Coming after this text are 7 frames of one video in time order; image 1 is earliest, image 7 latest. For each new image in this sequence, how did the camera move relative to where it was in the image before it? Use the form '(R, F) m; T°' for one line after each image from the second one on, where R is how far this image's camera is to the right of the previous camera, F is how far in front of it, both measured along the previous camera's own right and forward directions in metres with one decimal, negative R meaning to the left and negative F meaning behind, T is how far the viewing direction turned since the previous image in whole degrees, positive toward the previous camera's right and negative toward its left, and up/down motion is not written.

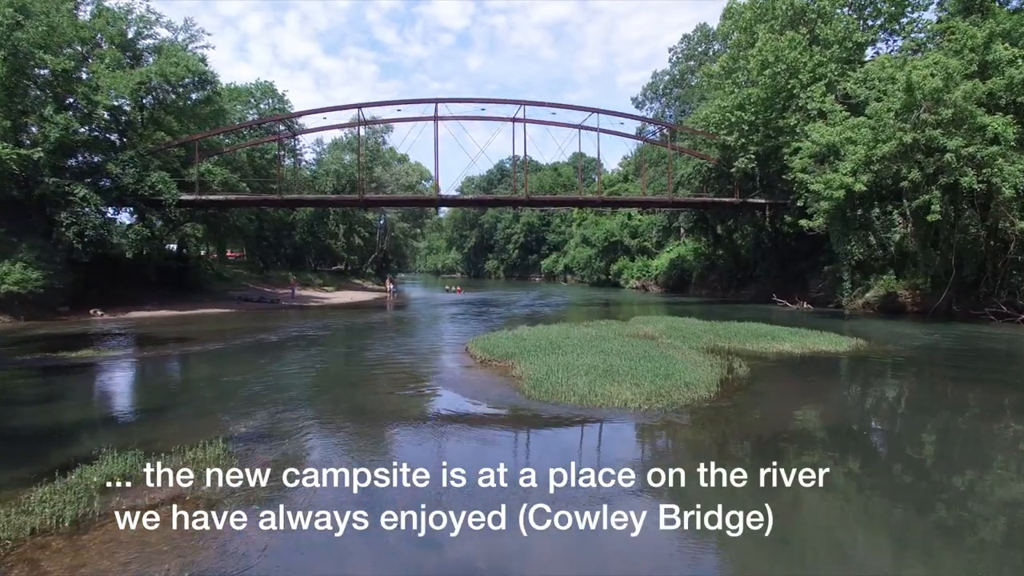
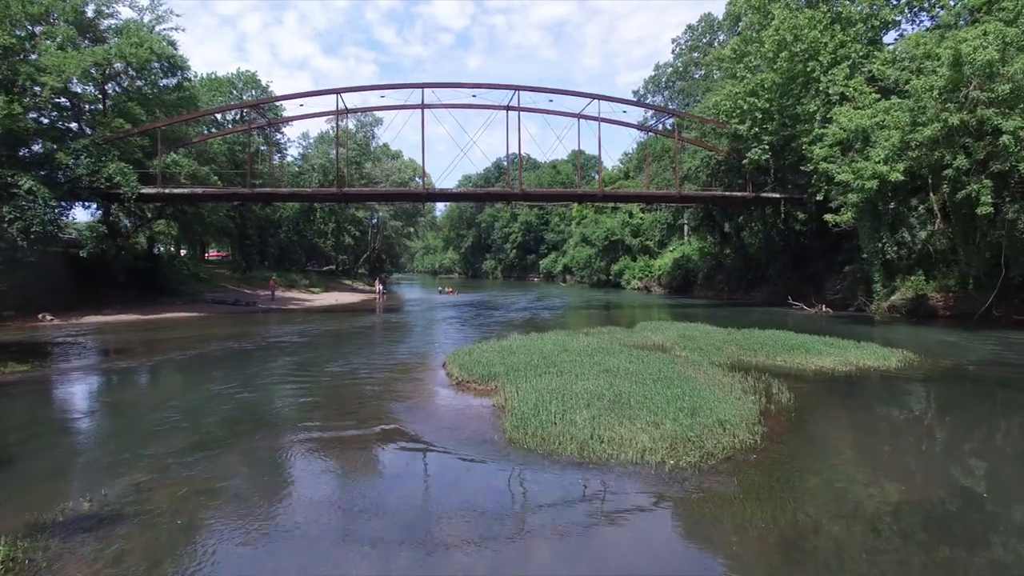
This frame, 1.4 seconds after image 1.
(+0.3, +2.7) m; 0°
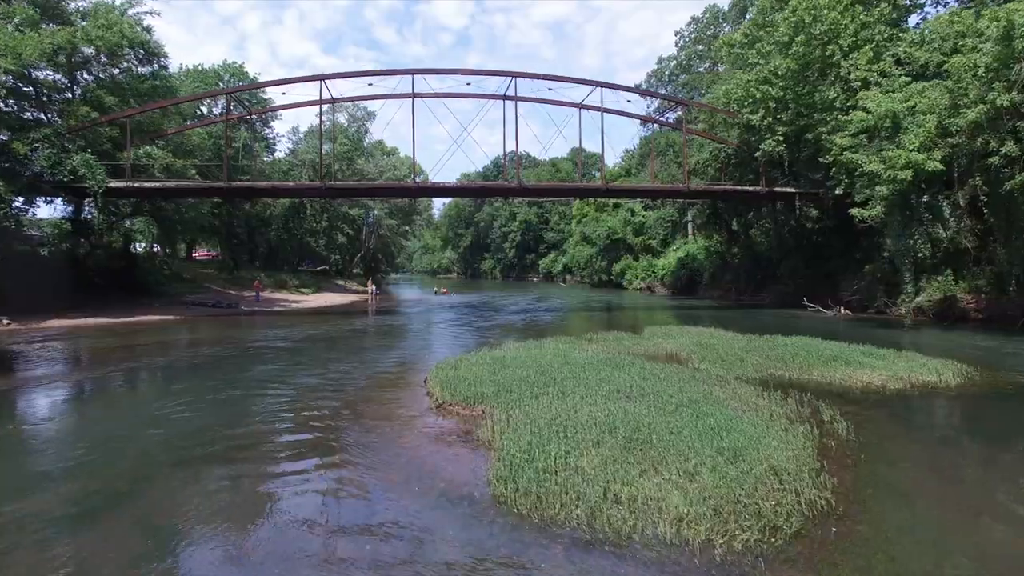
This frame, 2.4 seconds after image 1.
(+0.2, +2.0) m; 0°
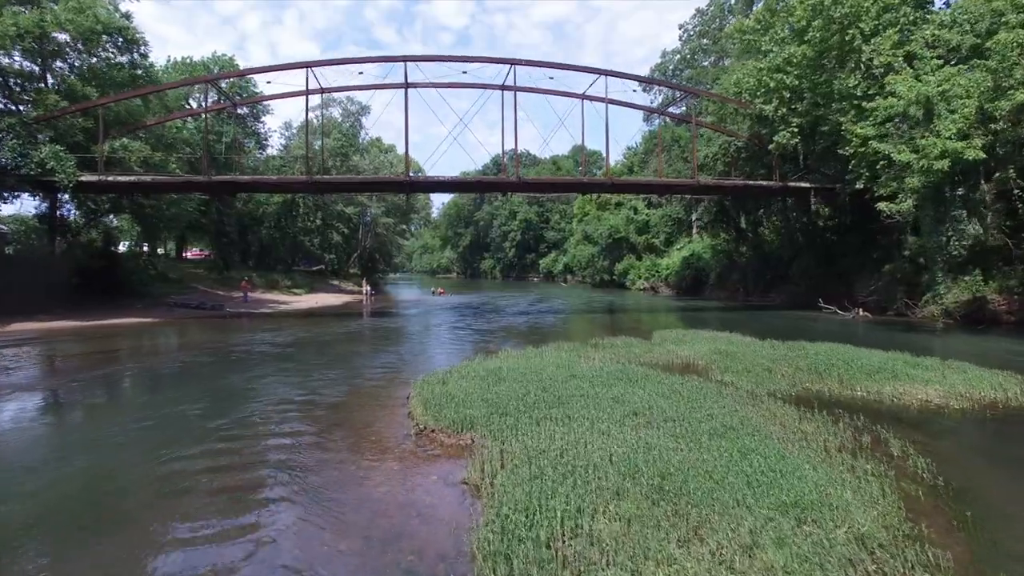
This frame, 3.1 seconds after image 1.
(+0.1, +1.7) m; 0°
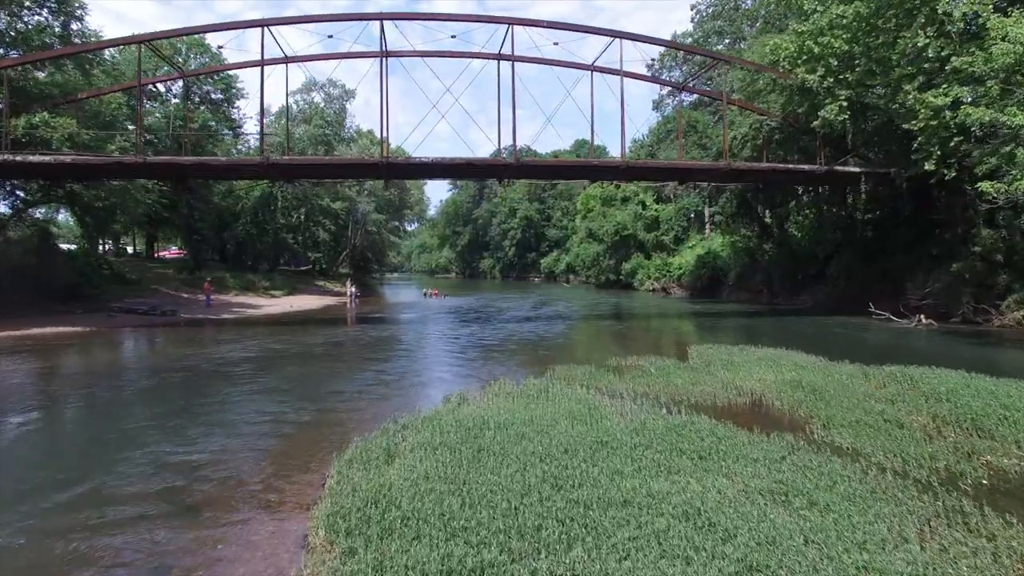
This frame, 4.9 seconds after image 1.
(+0.1, +4.4) m; 0°
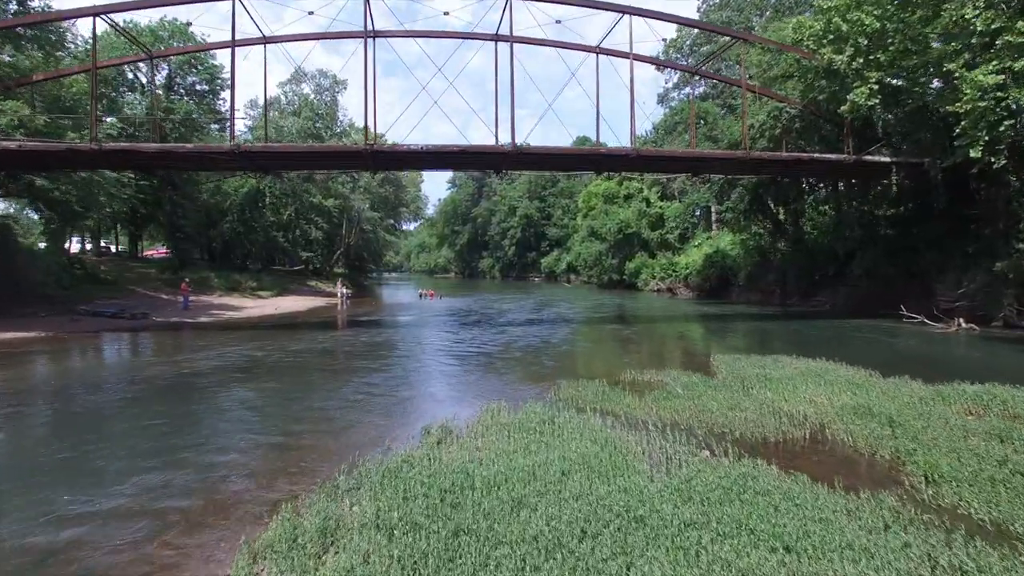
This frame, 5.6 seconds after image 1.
(+0.1, +2.2) m; 0°
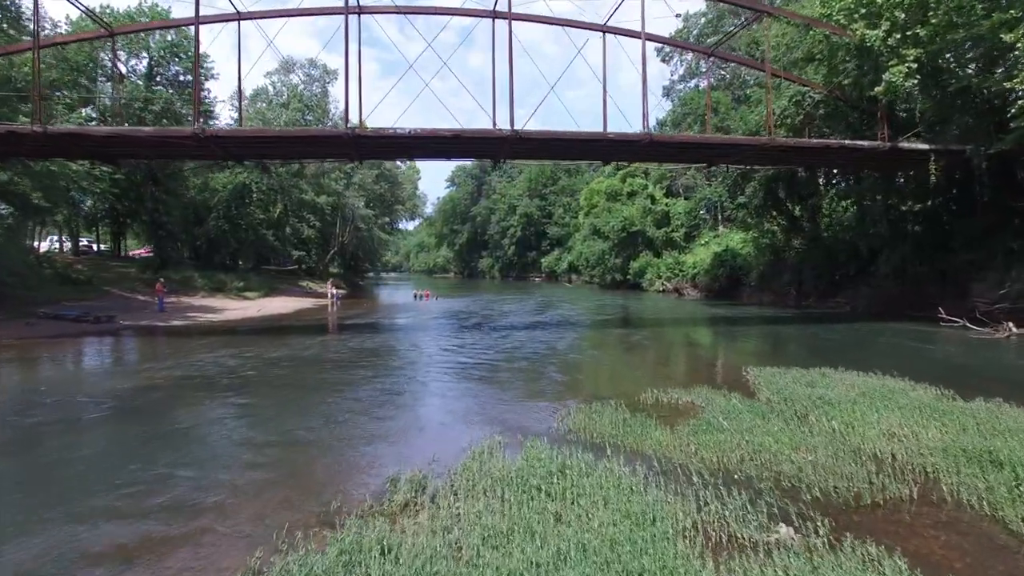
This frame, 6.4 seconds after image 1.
(0.0, +2.2) m; 0°
